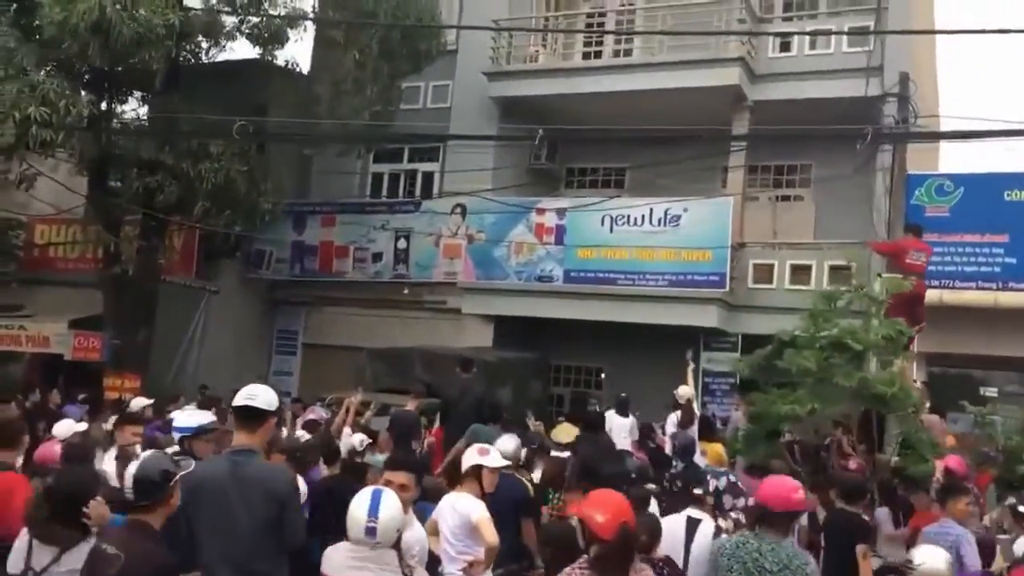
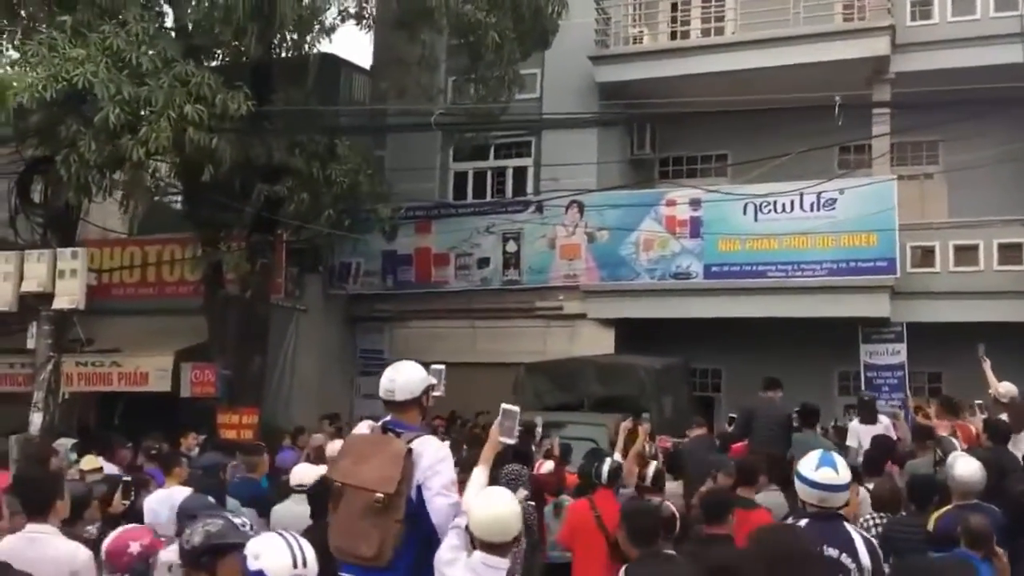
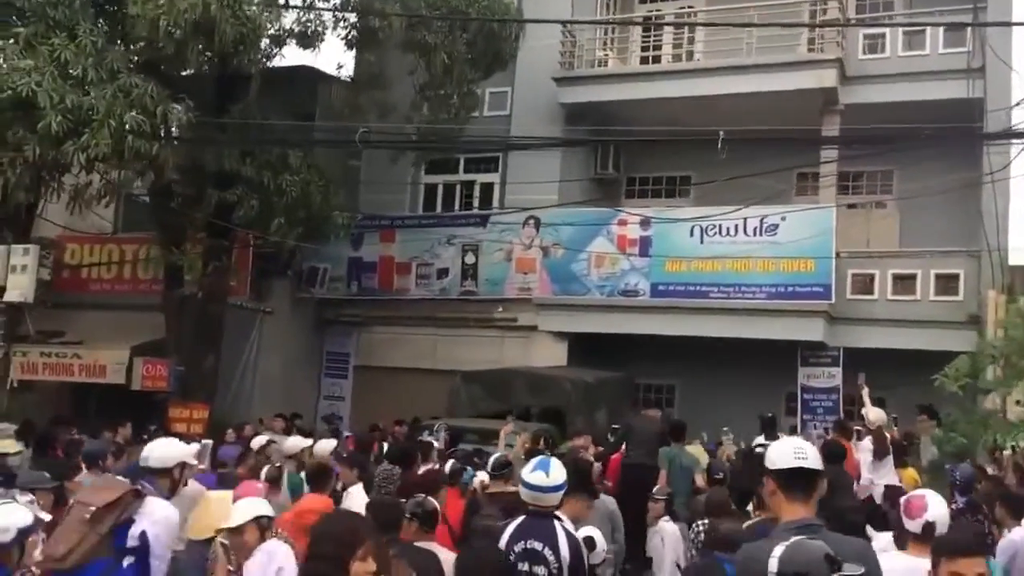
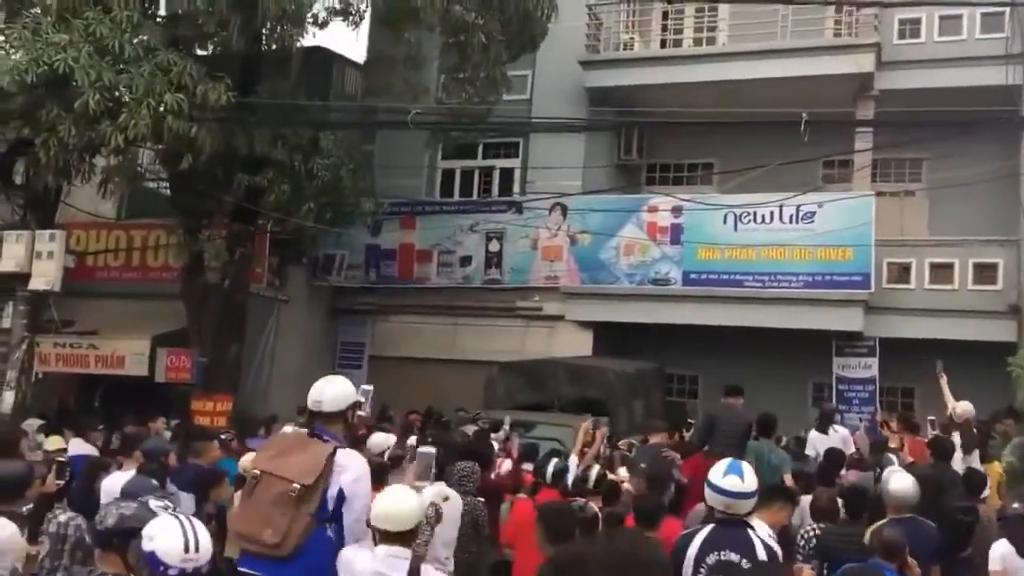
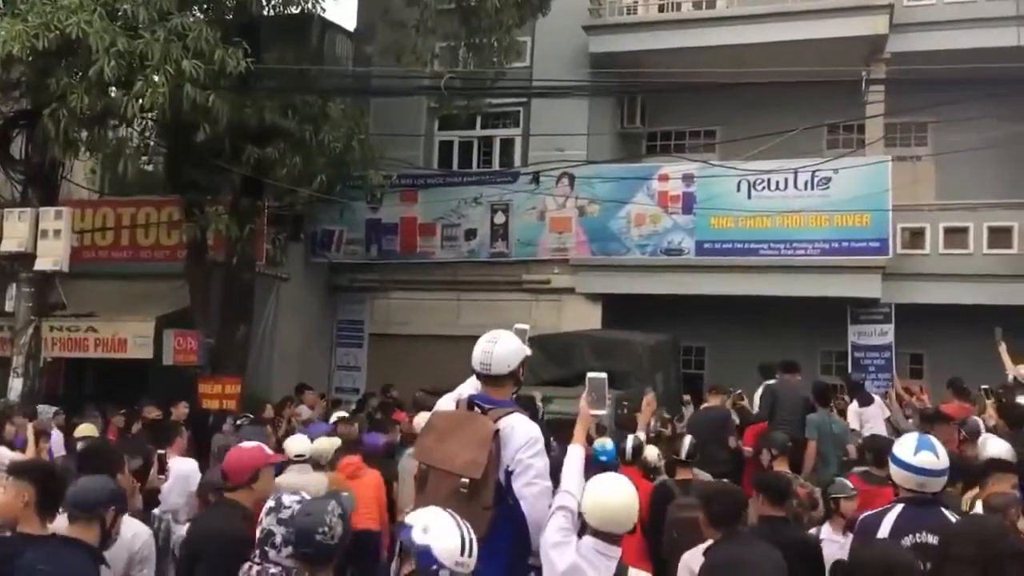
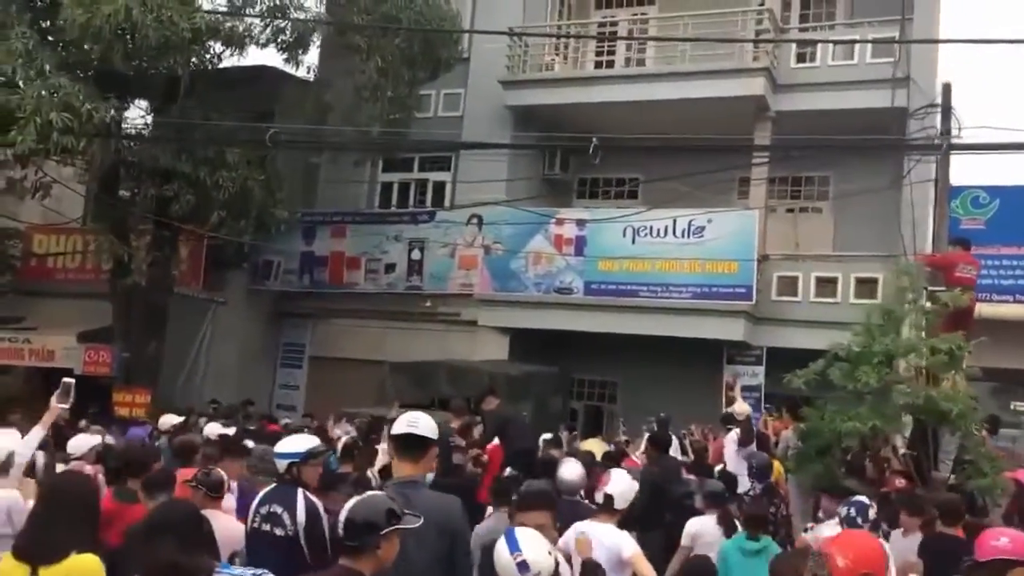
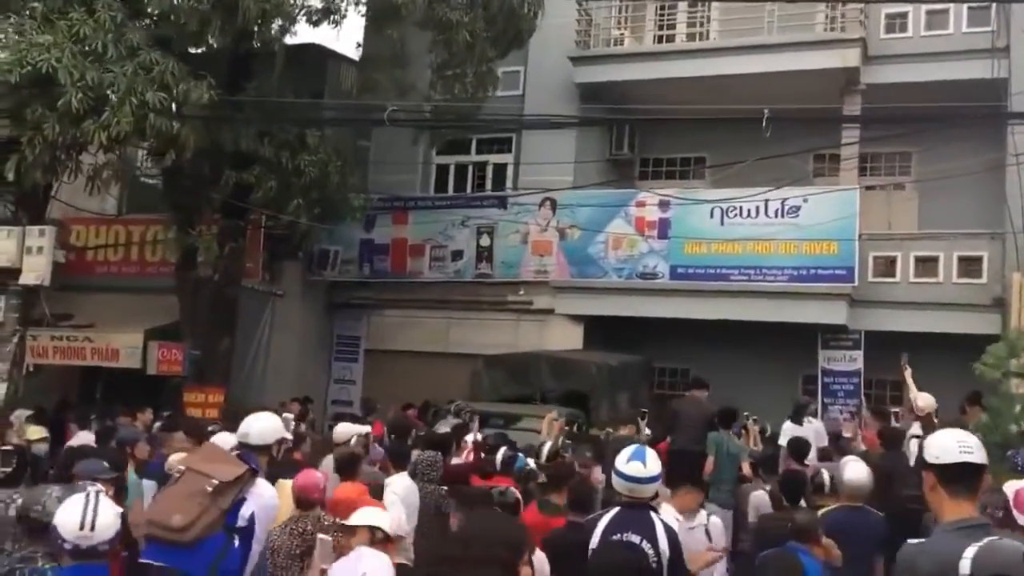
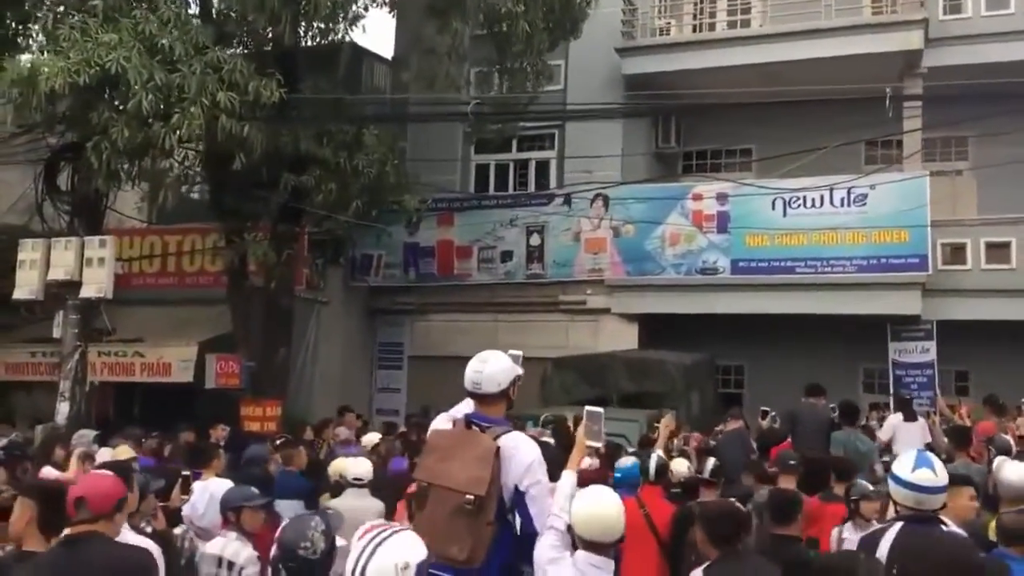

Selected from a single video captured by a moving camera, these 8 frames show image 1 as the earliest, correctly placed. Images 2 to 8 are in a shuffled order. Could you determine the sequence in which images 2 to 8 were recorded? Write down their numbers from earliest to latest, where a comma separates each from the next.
6, 3, 7, 4, 2, 8, 5
